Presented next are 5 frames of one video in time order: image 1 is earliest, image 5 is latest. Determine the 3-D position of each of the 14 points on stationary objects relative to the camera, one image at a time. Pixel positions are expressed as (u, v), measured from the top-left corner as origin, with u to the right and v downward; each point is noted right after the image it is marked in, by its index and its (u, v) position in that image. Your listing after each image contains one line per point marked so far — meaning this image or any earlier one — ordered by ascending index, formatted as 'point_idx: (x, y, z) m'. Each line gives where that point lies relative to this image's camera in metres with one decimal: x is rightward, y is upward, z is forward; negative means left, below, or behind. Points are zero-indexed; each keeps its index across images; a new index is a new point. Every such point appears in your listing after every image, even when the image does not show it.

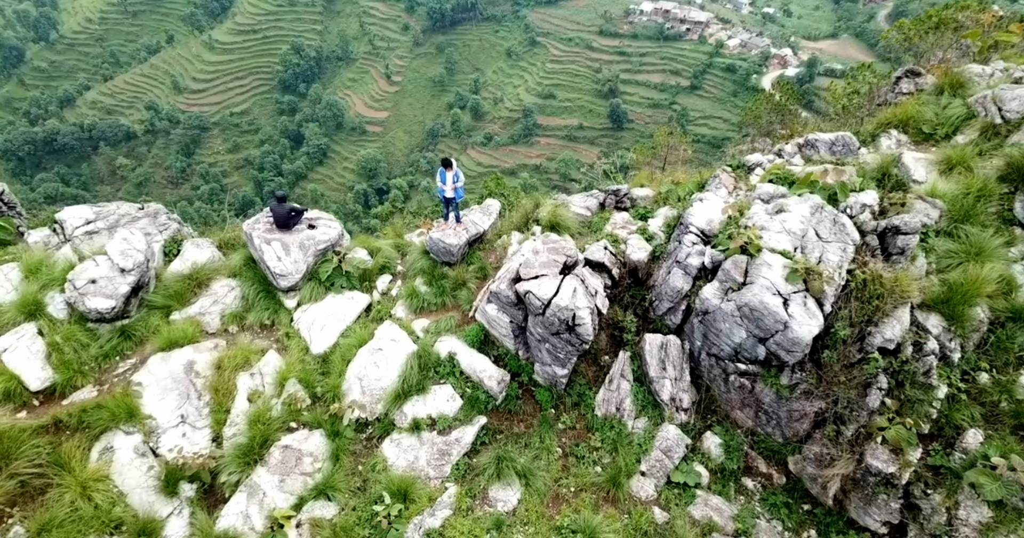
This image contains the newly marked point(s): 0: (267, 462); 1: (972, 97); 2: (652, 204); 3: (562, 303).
0: (-3.6, -2.9, +7.9) m
1: (+9.8, +3.6, +11.4) m
2: (+3.0, +1.4, +11.7) m
3: (+0.9, -0.5, +8.3) m
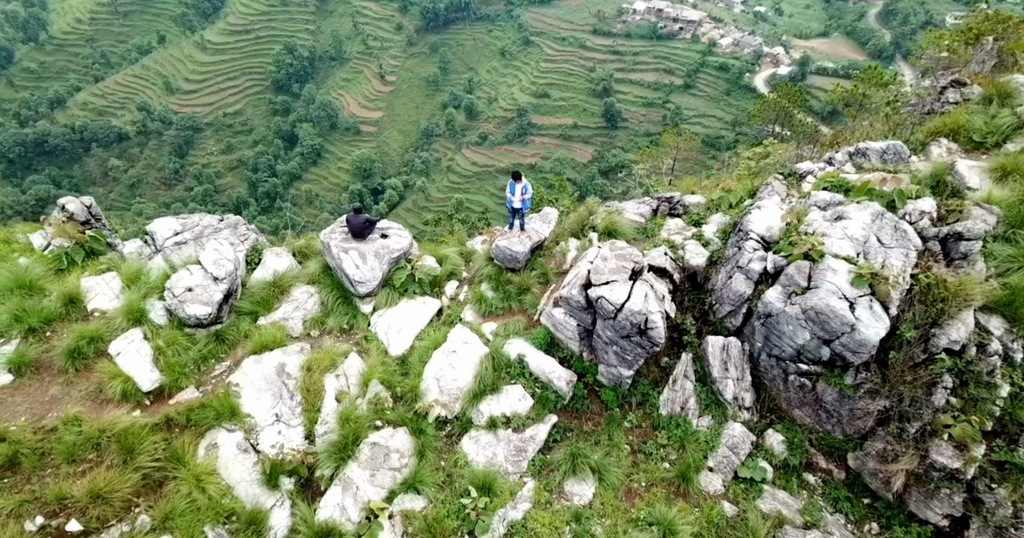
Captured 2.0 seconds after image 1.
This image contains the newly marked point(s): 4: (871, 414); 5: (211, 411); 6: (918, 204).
0: (-2.4, -3.0, +8.5) m
1: (+11.0, +3.6, +11.7) m
2: (+4.3, +1.3, +12.1) m
3: (+2.1, -0.6, +8.8) m
4: (+5.8, -2.3, +8.6) m
5: (-4.7, -2.2, +8.3) m
6: (+7.3, +1.2, +9.6) m
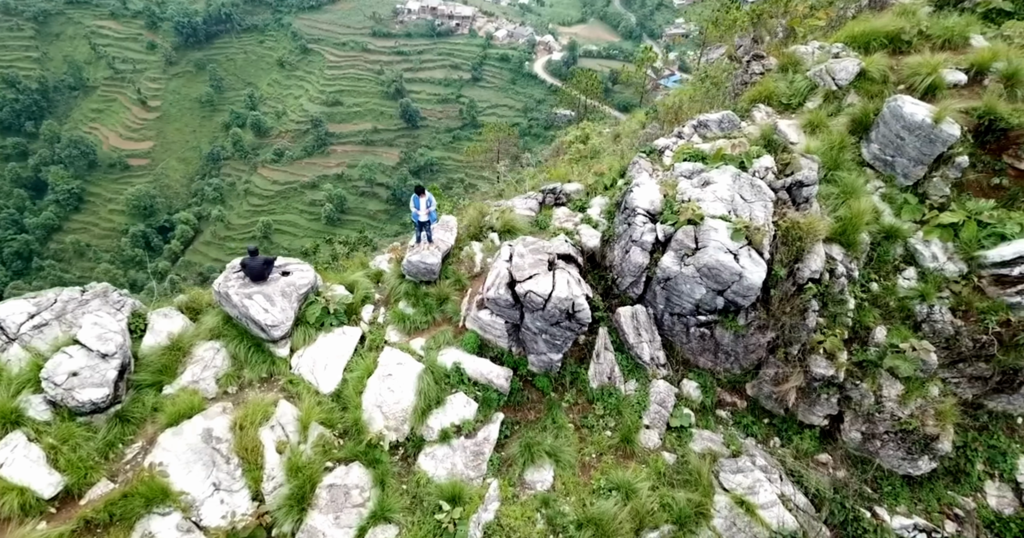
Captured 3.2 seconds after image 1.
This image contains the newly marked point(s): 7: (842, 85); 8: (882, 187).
0: (-2.9, -3.6, +8.1) m
1: (+7.9, +5.2, +14.3) m
2: (+1.8, +1.8, +13.1) m
3: (+0.8, -0.5, +9.4) m
4: (+4.7, -1.5, +10.2) m
5: (-5.2, -3.2, +7.4) m
6: (+5.3, +2.3, +11.4) m
7: (+8.3, +4.6, +13.4) m
8: (+8.0, +1.8, +11.6) m
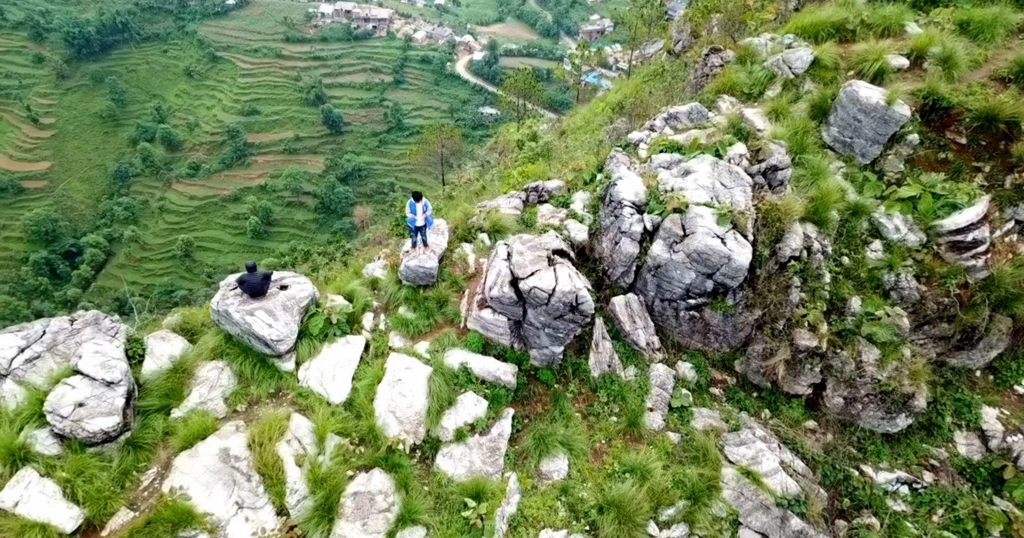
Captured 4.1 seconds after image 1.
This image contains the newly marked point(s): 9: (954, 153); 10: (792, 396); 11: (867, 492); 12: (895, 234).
0: (-2.6, -3.7, +8.1) m
1: (+7.2, +5.8, +15.1) m
2: (+1.5, +1.9, +13.5) m
3: (+0.9, -0.4, +9.7) m
4: (+4.8, -1.1, +10.8) m
5: (-4.8, -3.5, +7.3) m
6: (+5.0, +2.6, +12.0) m
7: (+7.7, +5.2, +14.3) m
8: (+7.7, +2.4, +12.5) m
9: (+9.9, +2.6, +12.0) m
10: (+5.8, -2.5, +10.9) m
11: (+6.6, -4.2, +10.0) m
12: (+8.0, +0.7, +11.2) m
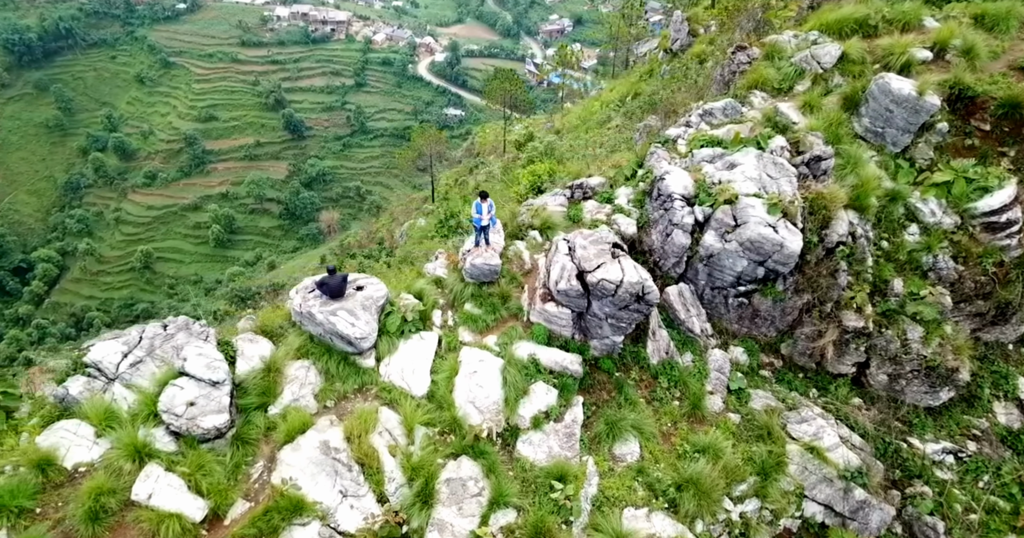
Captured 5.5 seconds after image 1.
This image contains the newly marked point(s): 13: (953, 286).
0: (-1.1, -3.7, +8.6) m
1: (+8.2, +6.2, +15.6) m
2: (+2.6, +2.1, +14.0) m
3: (+2.2, -0.2, +10.2) m
4: (+6.1, -0.8, +11.3) m
5: (-3.4, -3.6, +7.8) m
6: (+6.2, +2.9, +12.5) m
7: (+8.7, +5.6, +14.8) m
8: (+8.9, +2.8, +13.0) m
9: (+11.0, +3.0, +12.6) m
10: (+7.1, -2.2, +11.4) m
11: (+8.0, -3.8, +10.6) m
12: (+9.2, +1.1, +11.8) m
13: (+9.3, -0.4, +11.3) m
